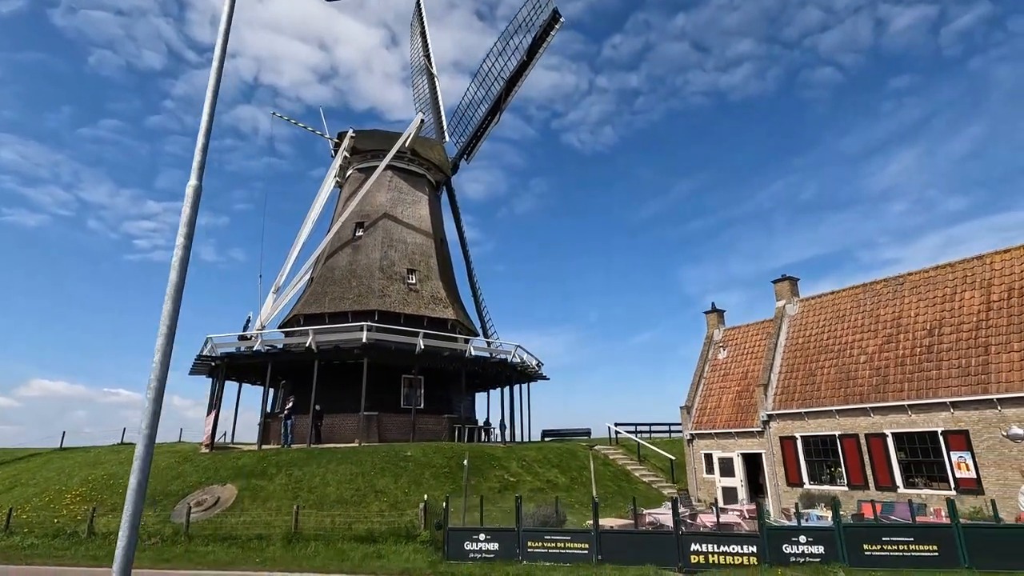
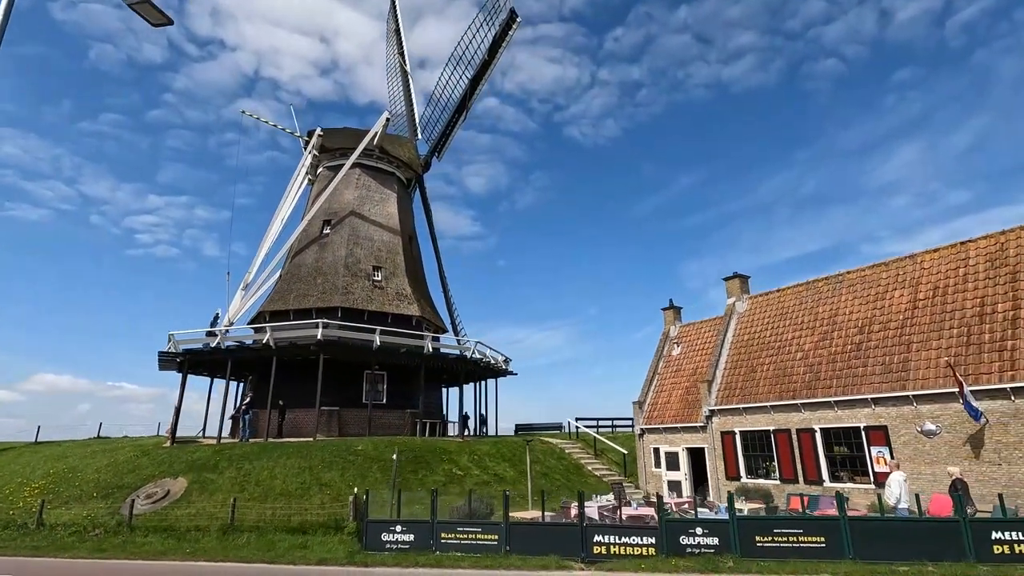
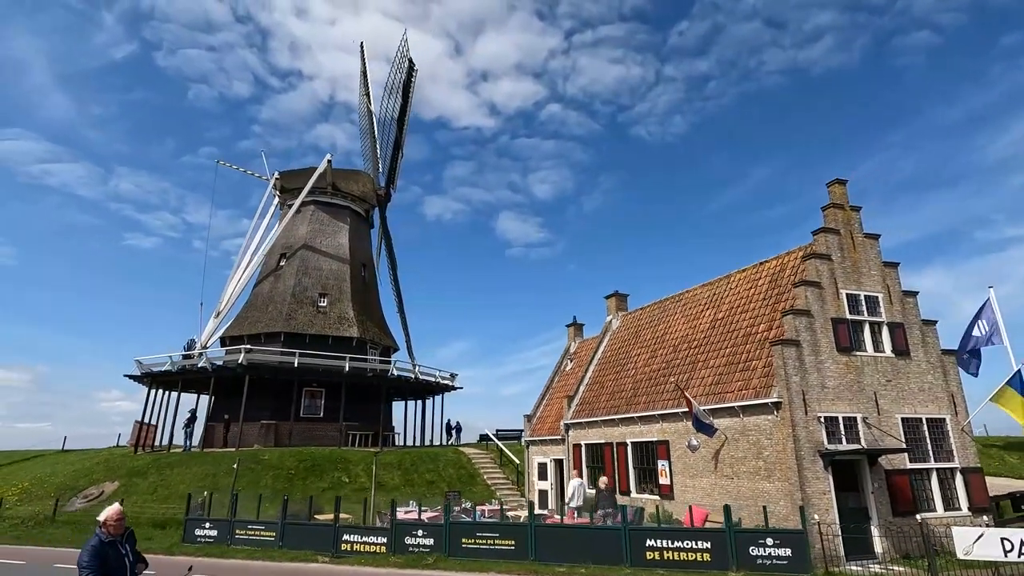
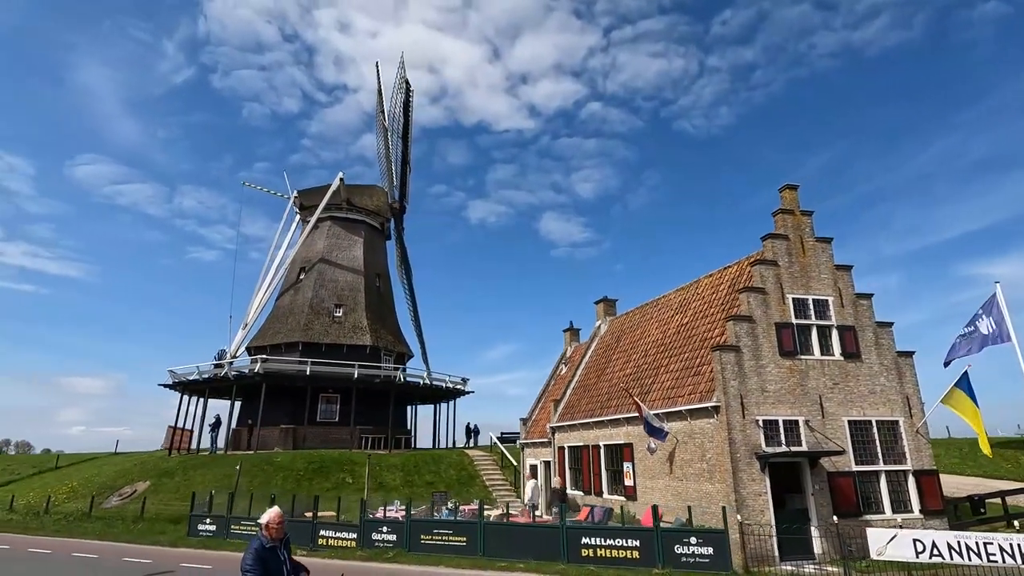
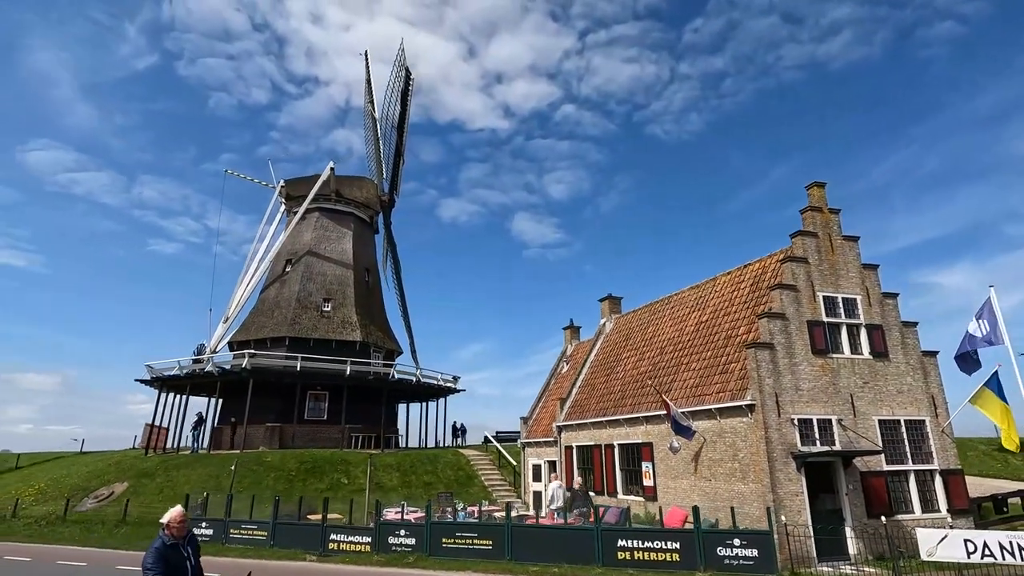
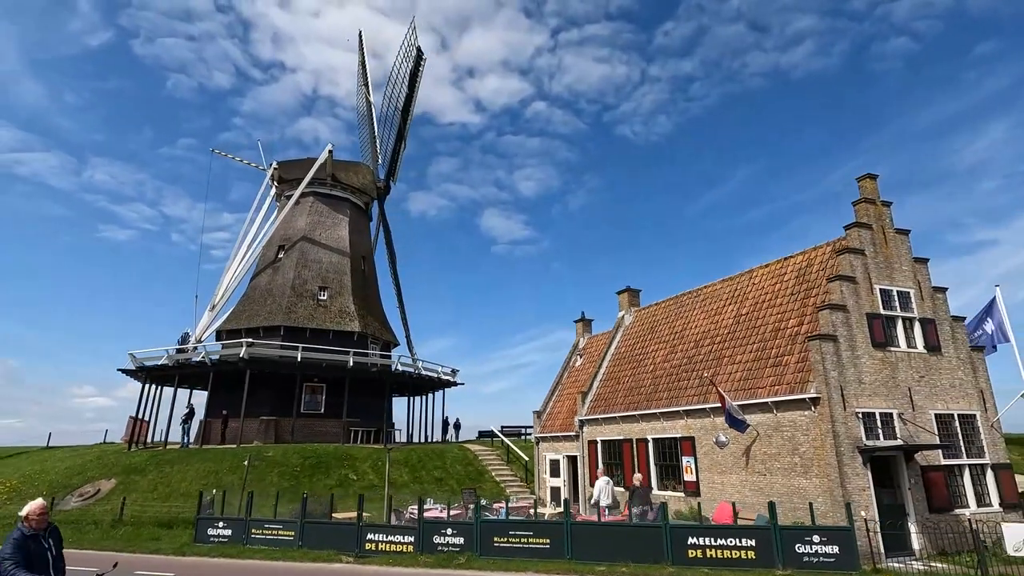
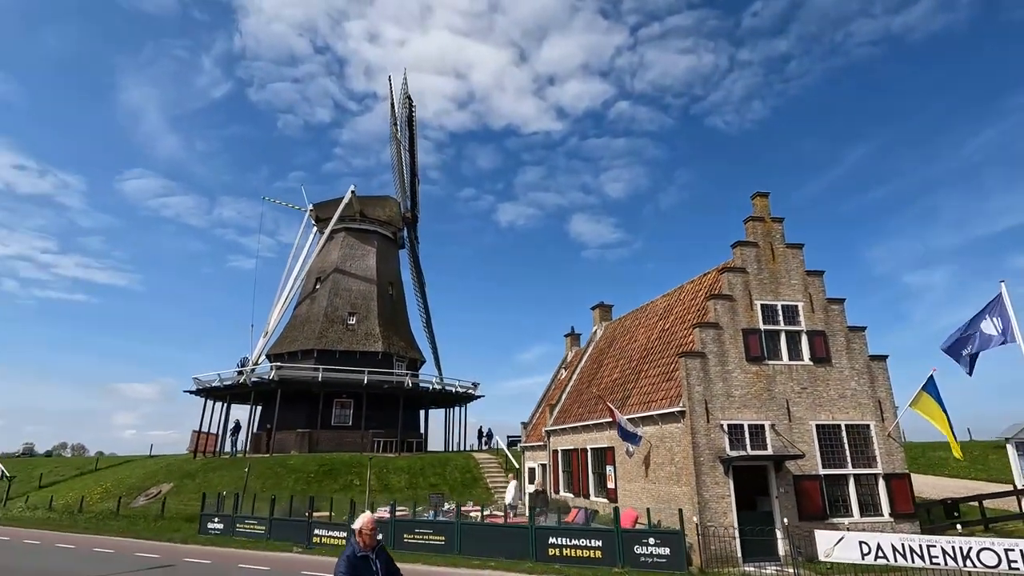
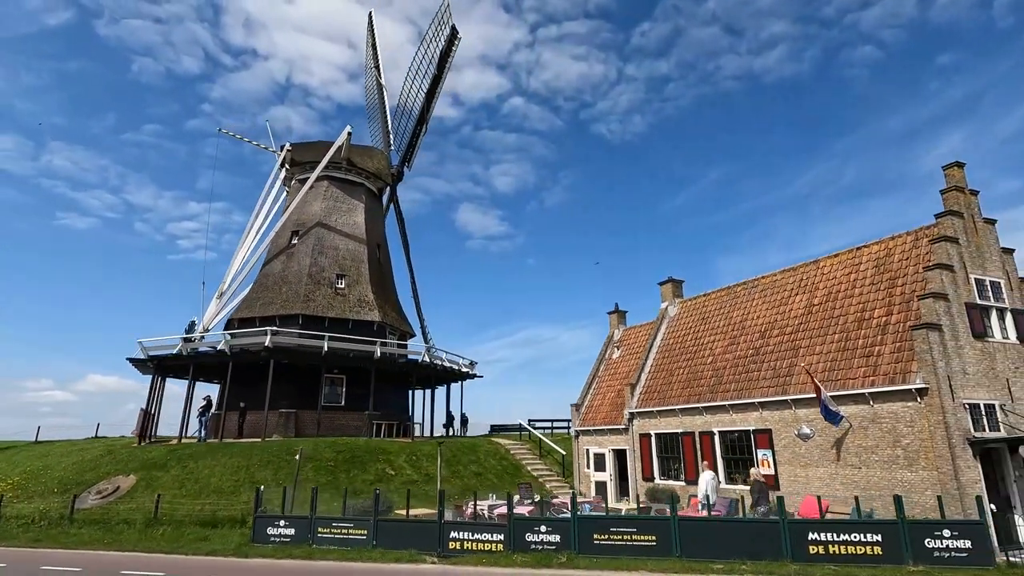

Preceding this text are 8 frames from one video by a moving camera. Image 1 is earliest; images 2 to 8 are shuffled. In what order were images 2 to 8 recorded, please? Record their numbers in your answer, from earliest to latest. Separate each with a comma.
2, 8, 6, 3, 5, 4, 7
